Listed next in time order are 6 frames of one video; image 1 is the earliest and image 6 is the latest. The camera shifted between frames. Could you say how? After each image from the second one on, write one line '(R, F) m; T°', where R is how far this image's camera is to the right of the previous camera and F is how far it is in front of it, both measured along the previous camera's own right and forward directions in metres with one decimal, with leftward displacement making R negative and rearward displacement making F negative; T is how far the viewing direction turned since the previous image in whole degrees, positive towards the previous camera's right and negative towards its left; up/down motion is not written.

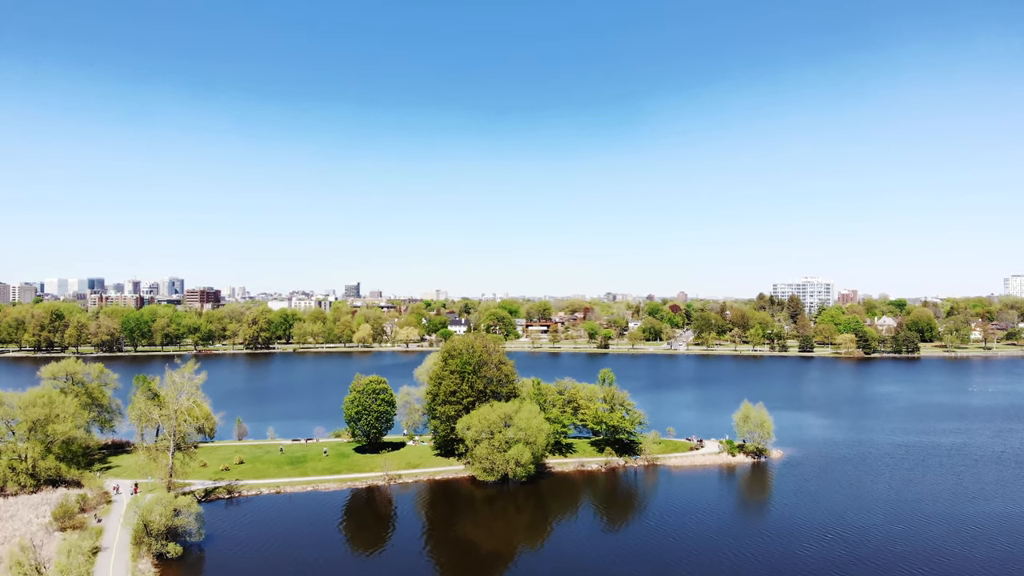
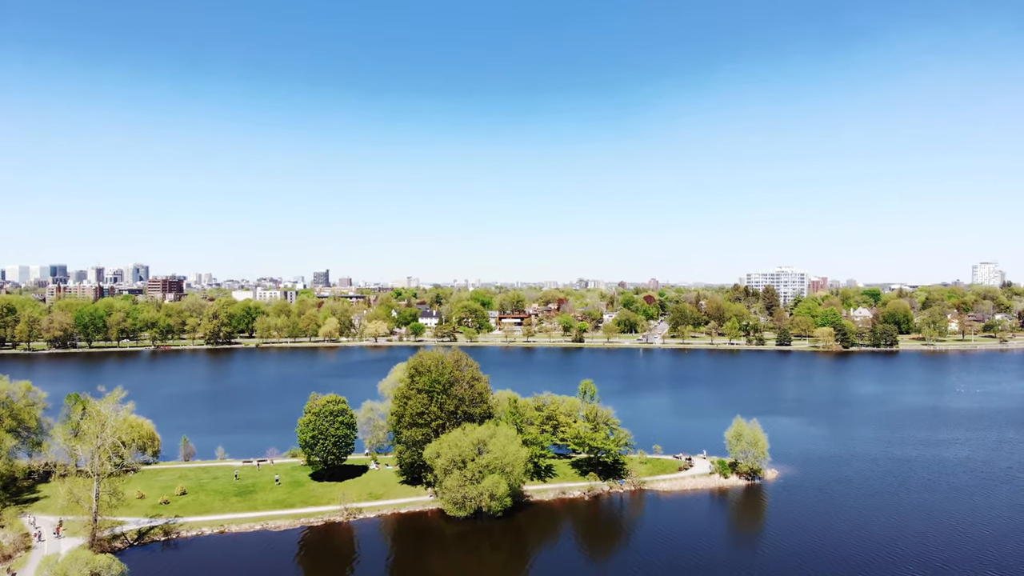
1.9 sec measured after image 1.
(-0.1, +3.2) m; +2°
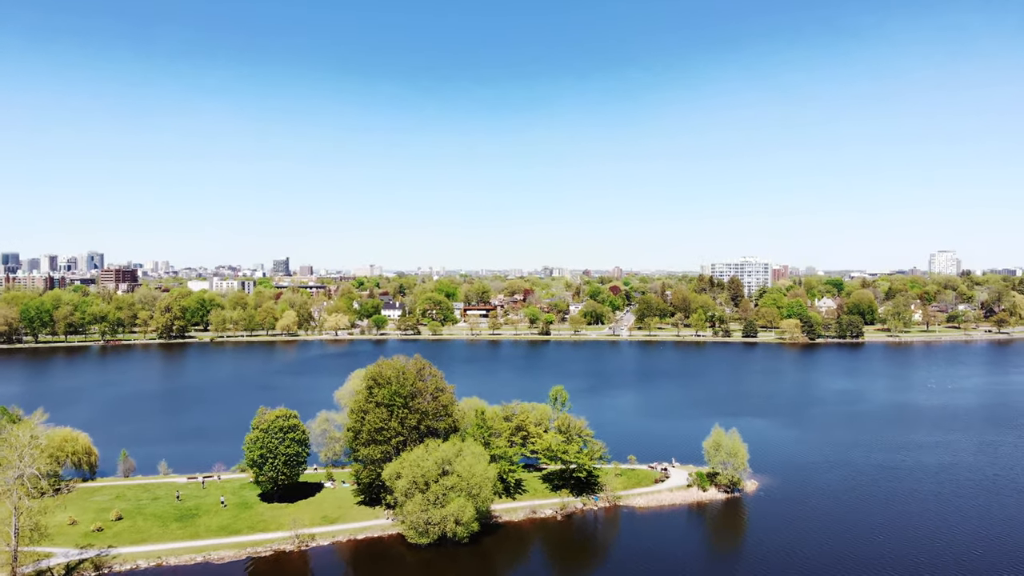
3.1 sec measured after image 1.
(-0.1, +2.2) m; +2°
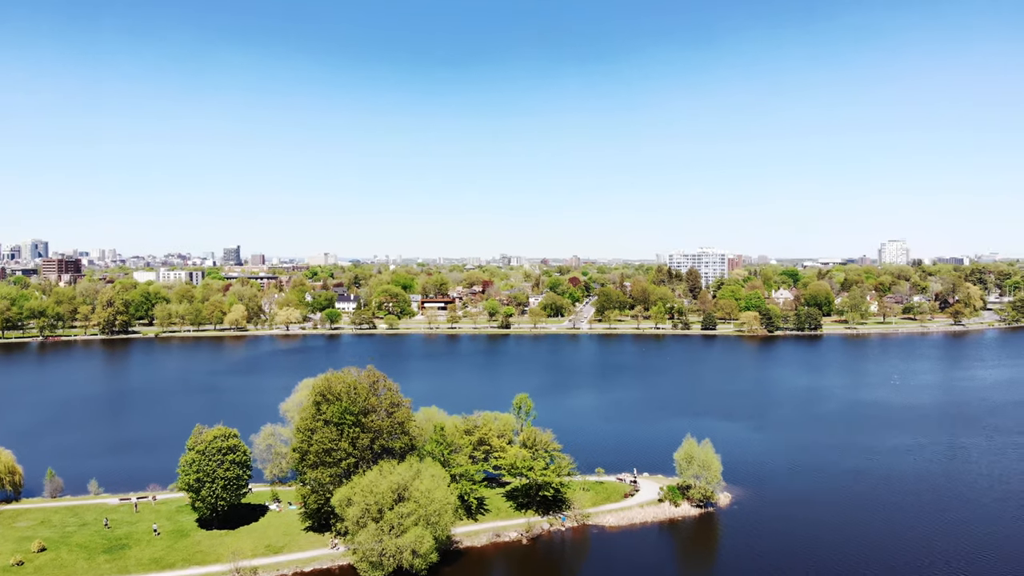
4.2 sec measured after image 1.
(-0.2, +2.1) m; +3°
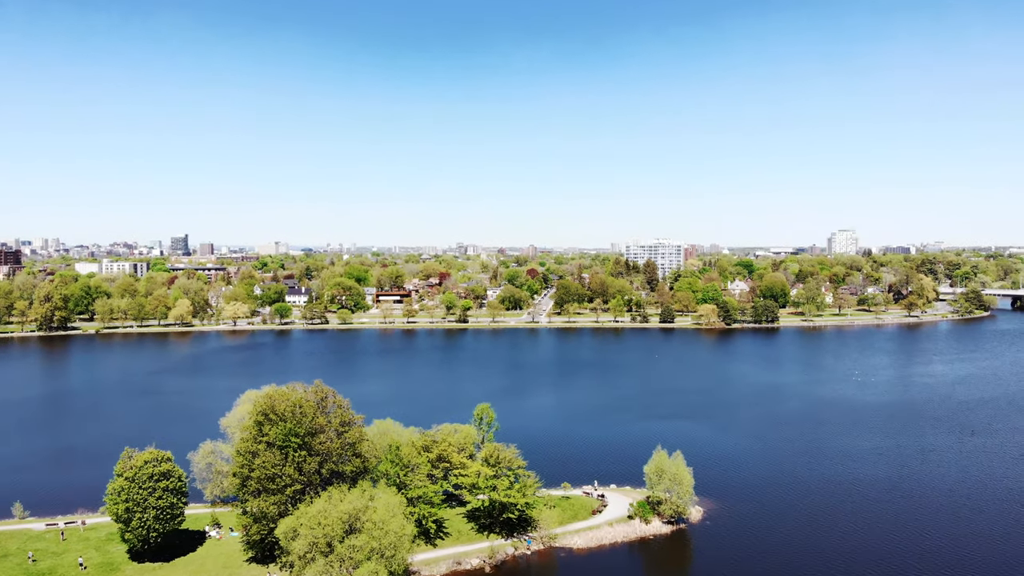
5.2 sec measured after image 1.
(-0.2, +1.9) m; +3°
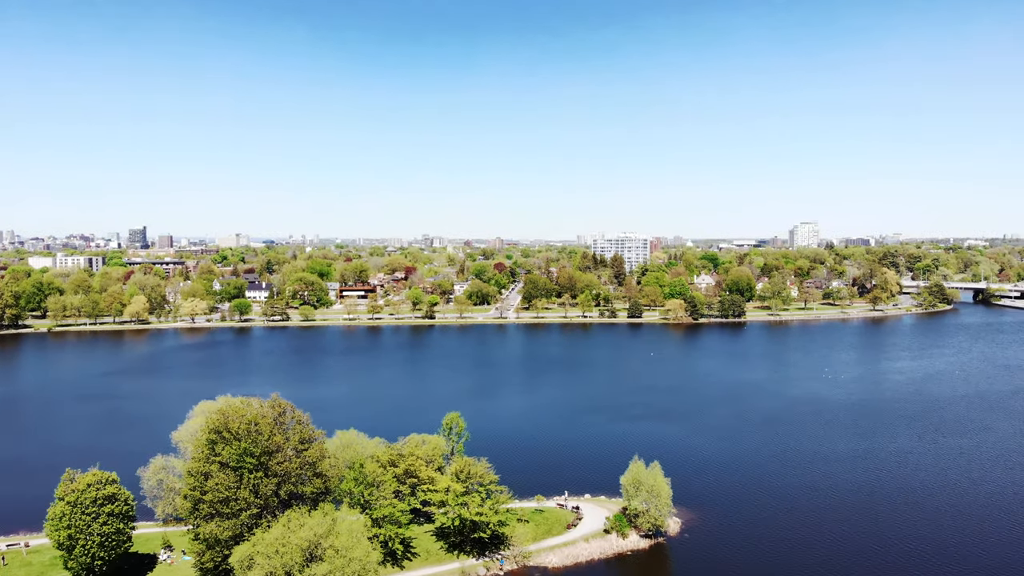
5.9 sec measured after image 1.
(-0.2, +1.3) m; +2°
